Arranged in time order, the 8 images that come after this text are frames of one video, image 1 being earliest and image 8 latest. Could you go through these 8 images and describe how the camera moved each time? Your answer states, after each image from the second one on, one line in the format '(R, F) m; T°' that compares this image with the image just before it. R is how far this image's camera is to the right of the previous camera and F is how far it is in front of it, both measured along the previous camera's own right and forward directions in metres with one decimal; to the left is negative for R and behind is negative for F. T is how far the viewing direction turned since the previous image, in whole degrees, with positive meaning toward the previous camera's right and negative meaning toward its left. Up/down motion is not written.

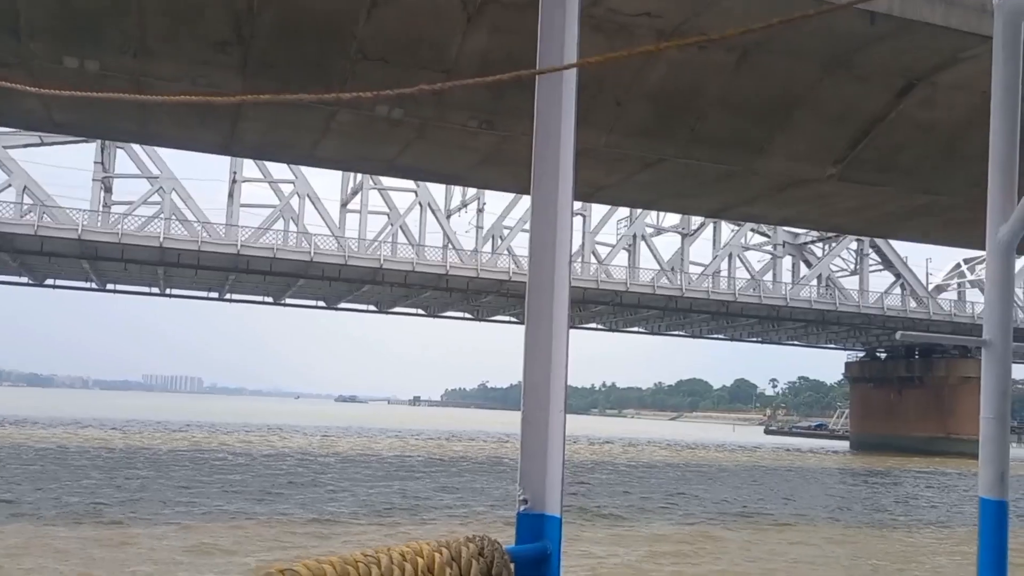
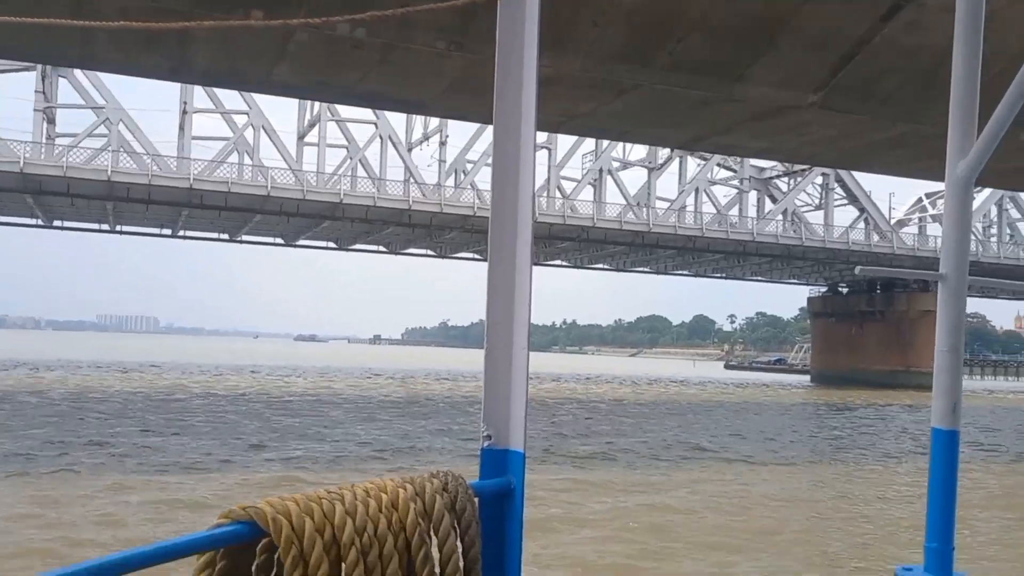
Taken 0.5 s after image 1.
(-0.1, +0.3) m; +3°
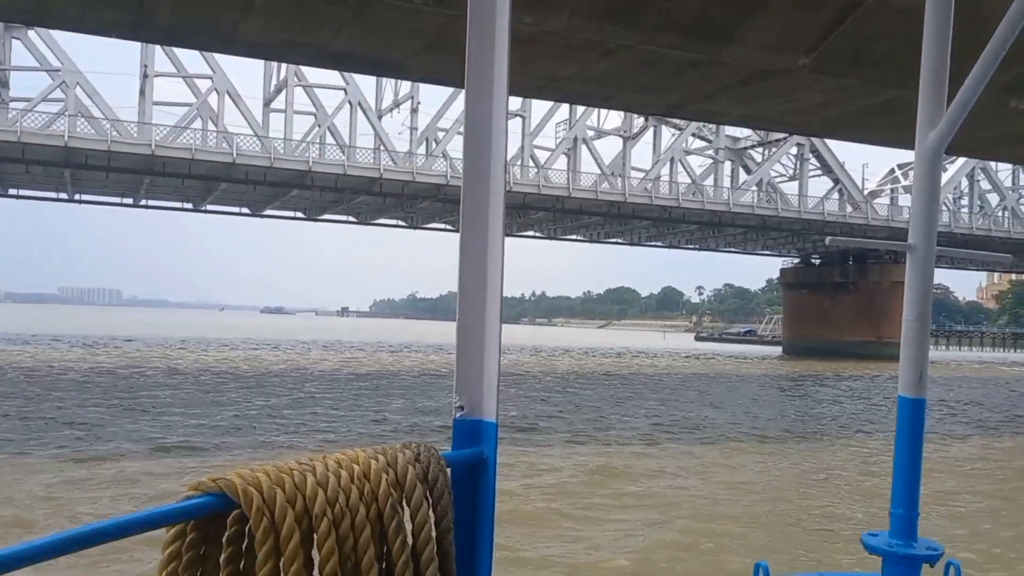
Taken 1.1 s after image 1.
(-0.1, +0.3) m; +2°
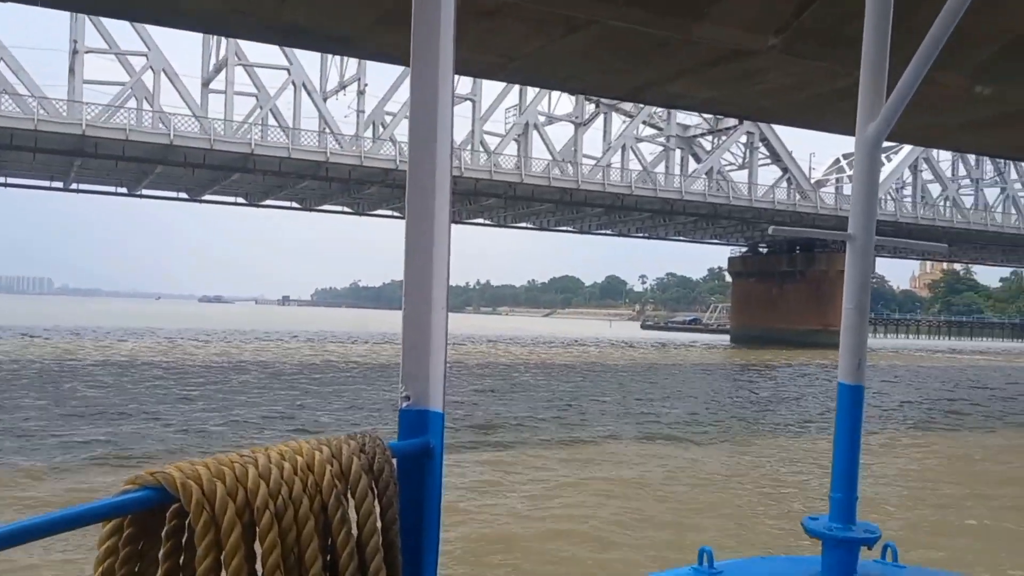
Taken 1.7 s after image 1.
(-0.1, +0.4) m; +4°
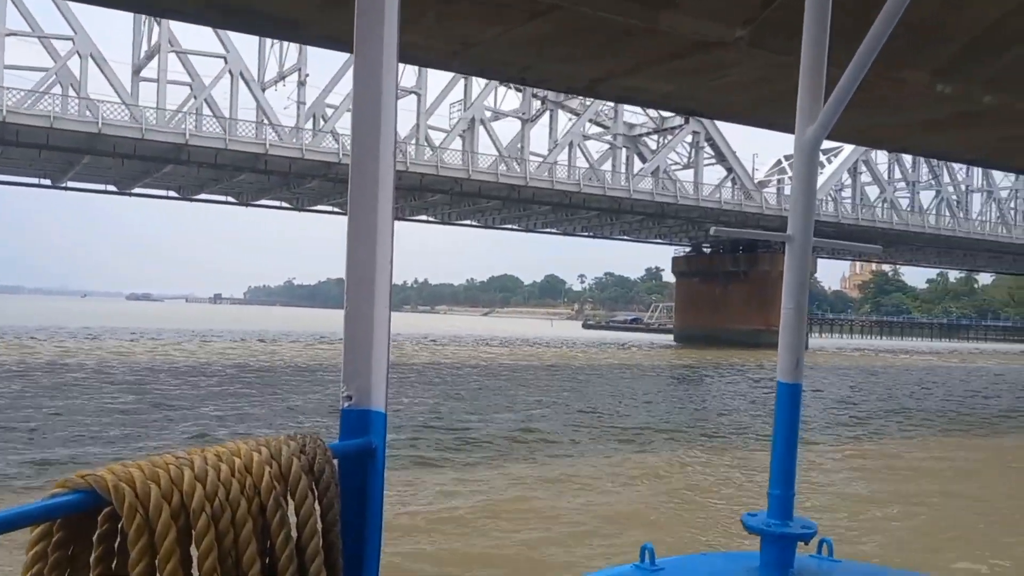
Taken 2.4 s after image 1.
(-0.2, +0.4) m; +4°
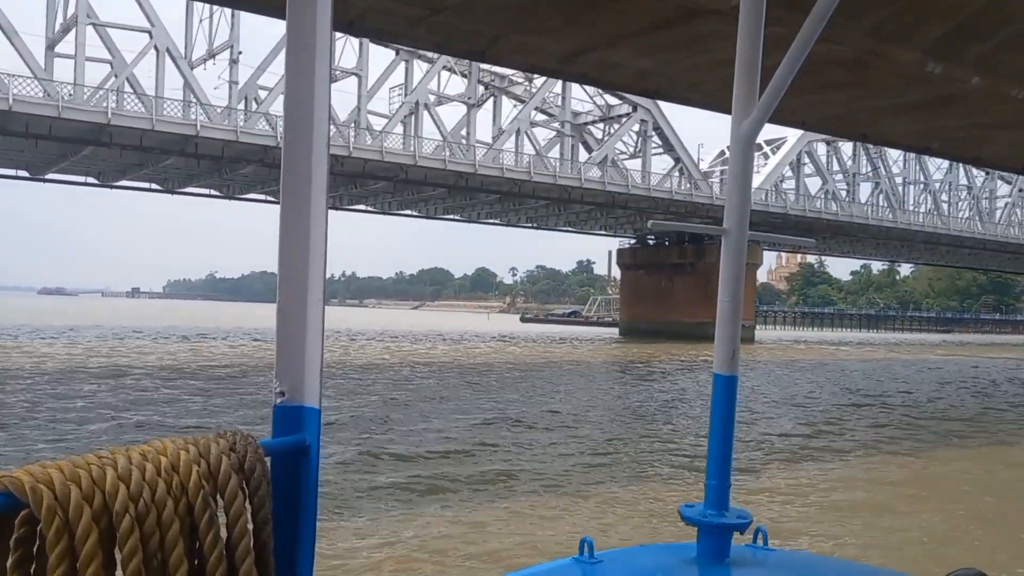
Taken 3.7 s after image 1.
(-0.4, +0.7) m; +5°
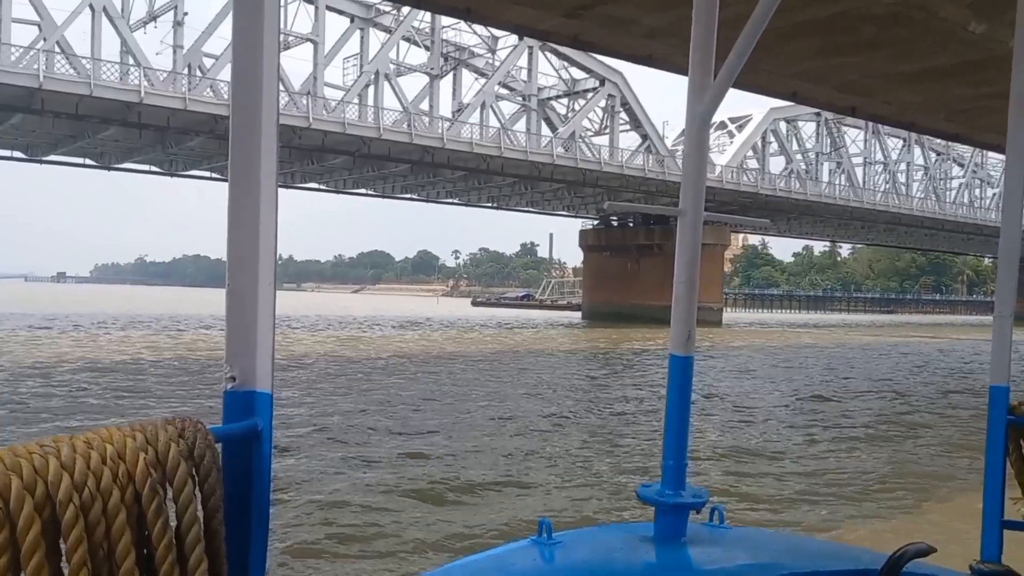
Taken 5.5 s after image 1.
(-0.5, +0.9) m; +4°
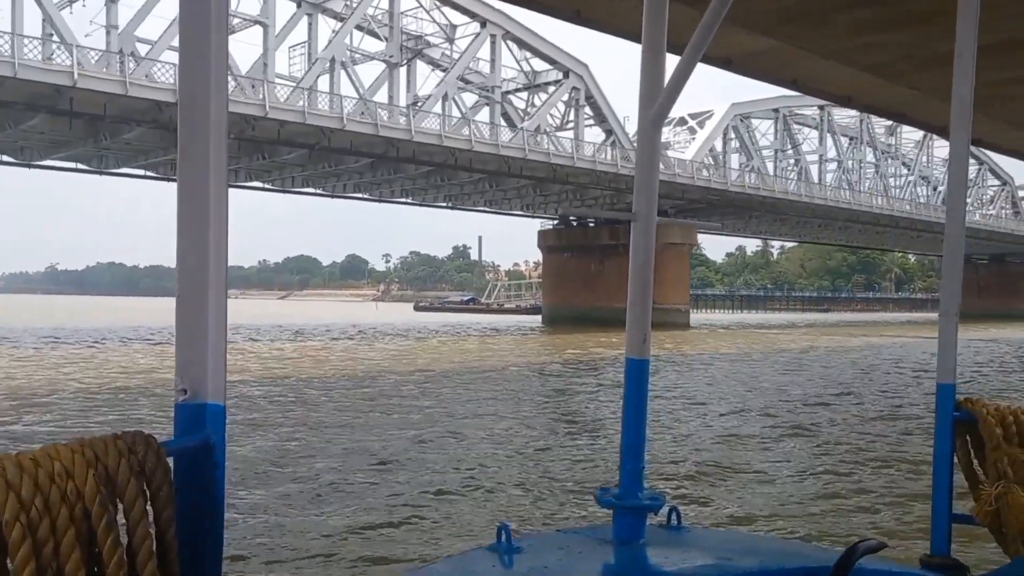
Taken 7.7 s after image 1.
(-0.7, +1.1) m; +5°
